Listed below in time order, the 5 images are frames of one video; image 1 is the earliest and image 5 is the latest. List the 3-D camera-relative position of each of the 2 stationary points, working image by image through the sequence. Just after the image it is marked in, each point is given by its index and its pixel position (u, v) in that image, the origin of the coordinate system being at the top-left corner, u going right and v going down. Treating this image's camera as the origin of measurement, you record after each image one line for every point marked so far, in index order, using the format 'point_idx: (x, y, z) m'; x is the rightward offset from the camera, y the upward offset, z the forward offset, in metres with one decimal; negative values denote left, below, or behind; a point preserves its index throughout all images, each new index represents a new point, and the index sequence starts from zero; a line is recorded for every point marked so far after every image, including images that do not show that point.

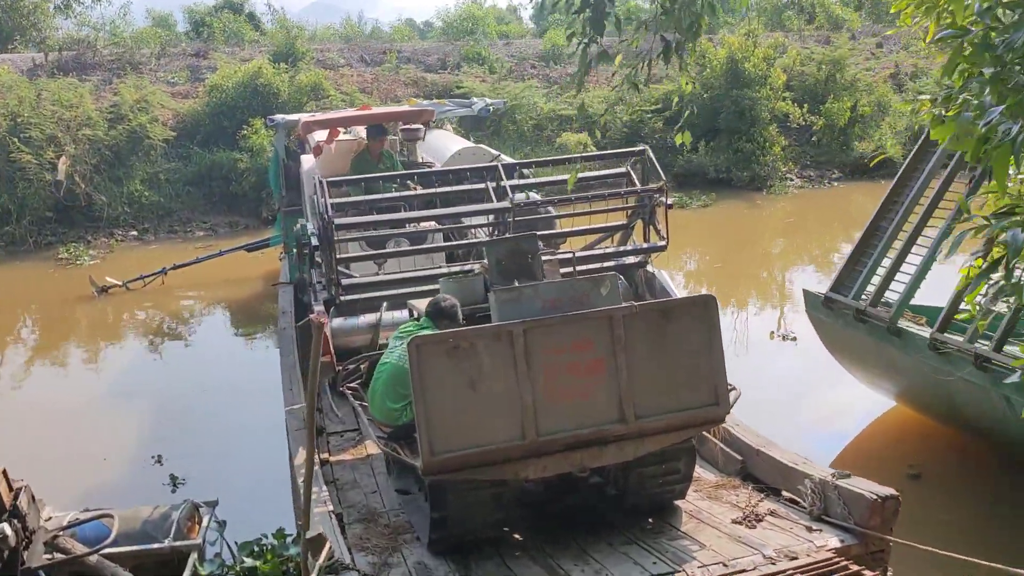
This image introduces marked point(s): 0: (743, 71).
0: (+4.8, +4.5, +18.5) m
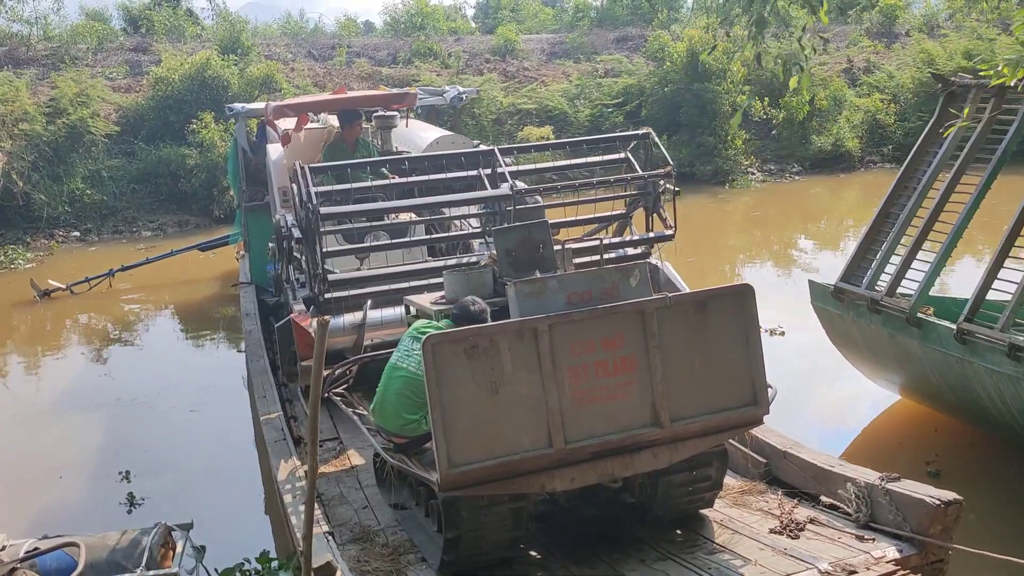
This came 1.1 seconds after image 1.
0: (+4.0, +4.6, +18.3) m
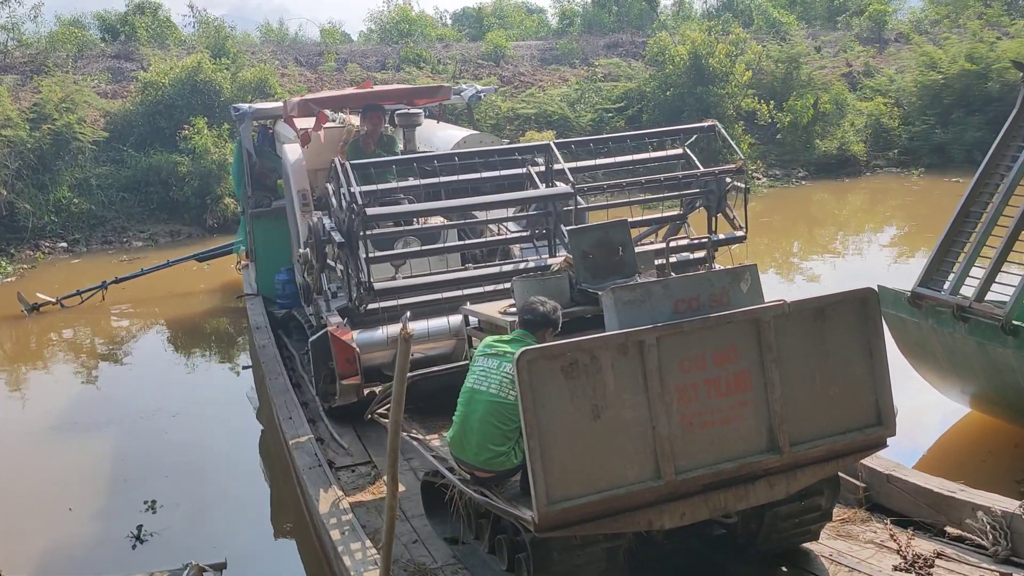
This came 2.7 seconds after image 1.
0: (+4.0, +4.5, +18.0) m
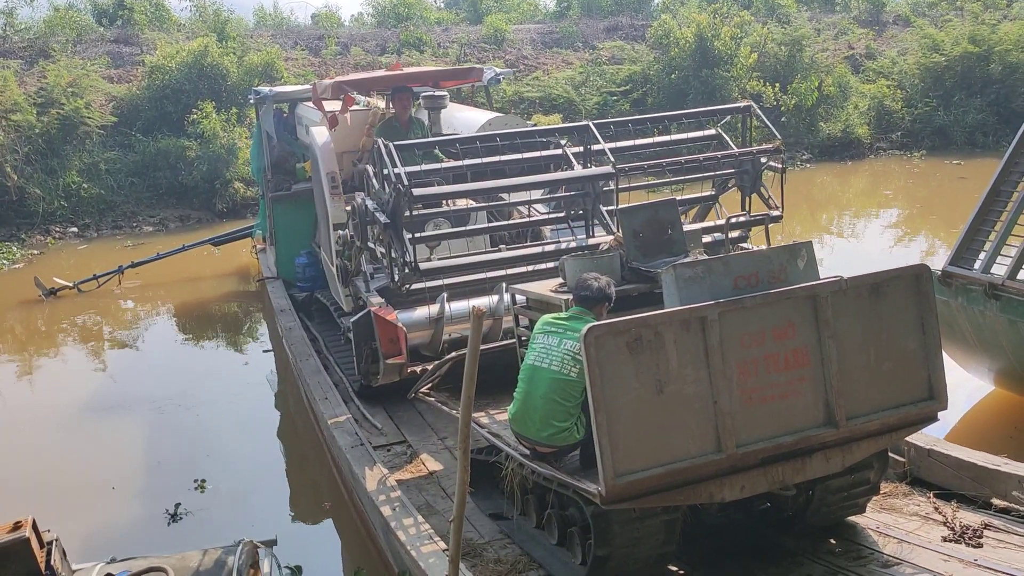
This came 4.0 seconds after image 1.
0: (+4.1, +4.8, +18.0) m
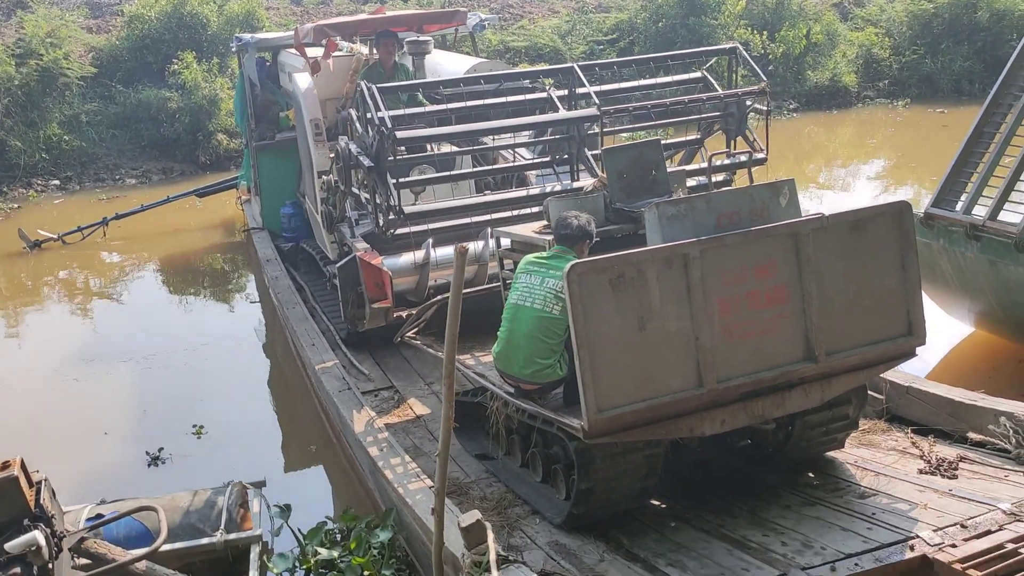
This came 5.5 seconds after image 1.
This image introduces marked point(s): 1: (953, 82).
0: (+3.8, +5.8, +17.8) m
1: (+9.3, +4.3, +18.6) m
